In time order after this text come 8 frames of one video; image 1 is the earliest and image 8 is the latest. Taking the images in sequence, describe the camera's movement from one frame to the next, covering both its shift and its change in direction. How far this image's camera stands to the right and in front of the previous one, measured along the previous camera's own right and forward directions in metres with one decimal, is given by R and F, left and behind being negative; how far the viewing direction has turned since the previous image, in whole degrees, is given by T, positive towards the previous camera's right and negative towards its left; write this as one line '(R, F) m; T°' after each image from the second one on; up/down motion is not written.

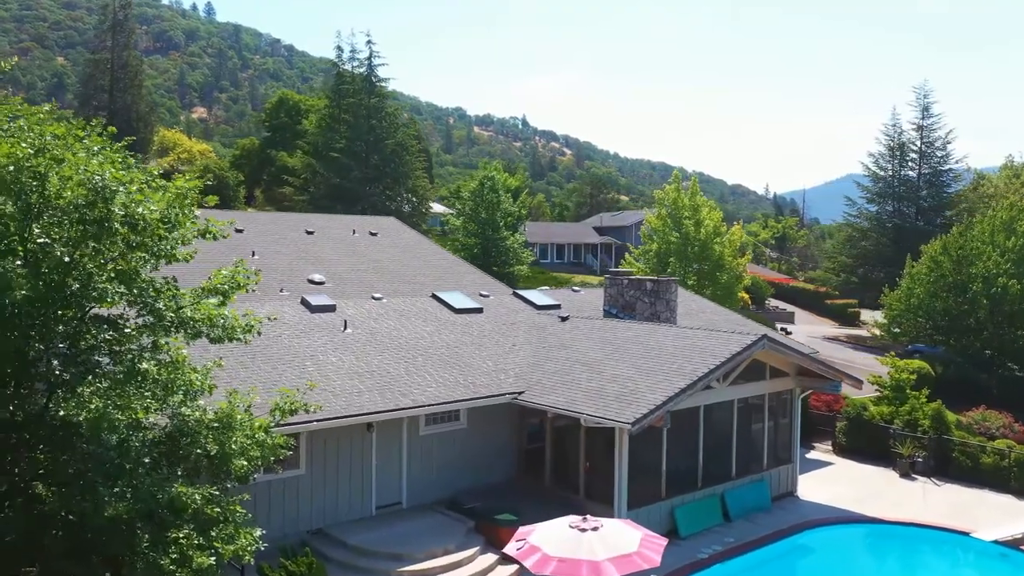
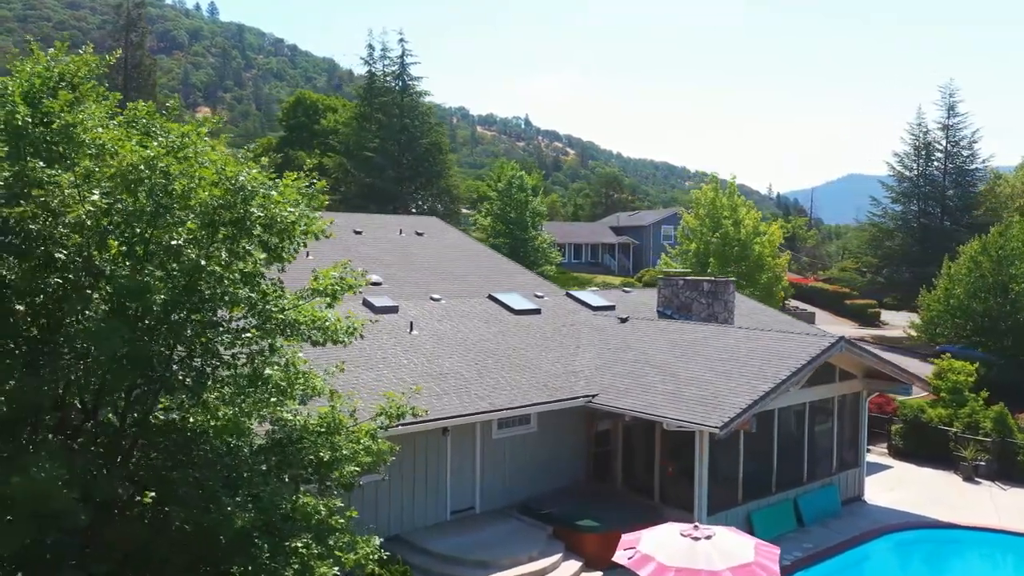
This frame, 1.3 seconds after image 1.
(-1.1, +0.2) m; 0°
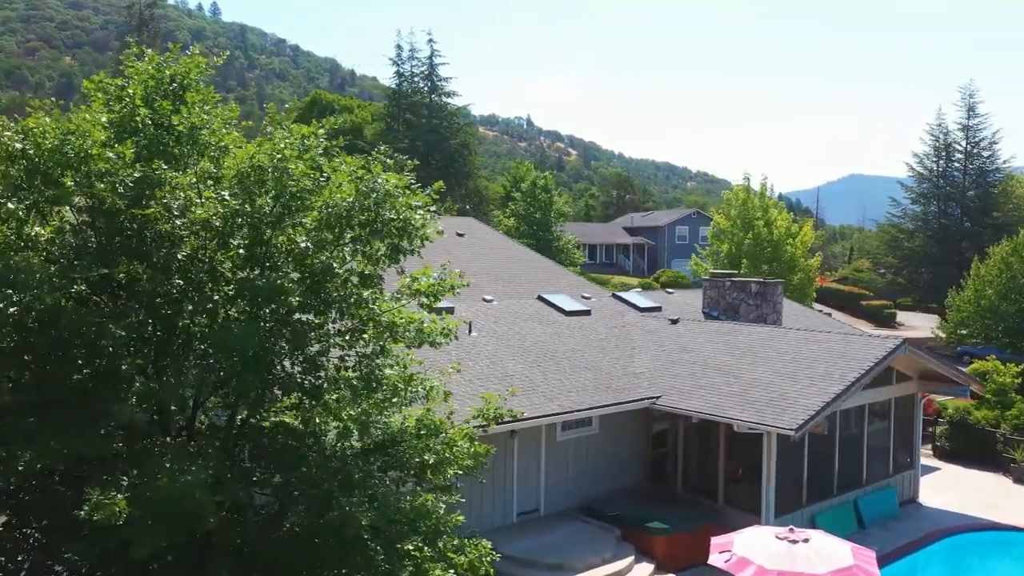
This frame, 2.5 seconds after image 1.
(-1.0, 0.0) m; 0°
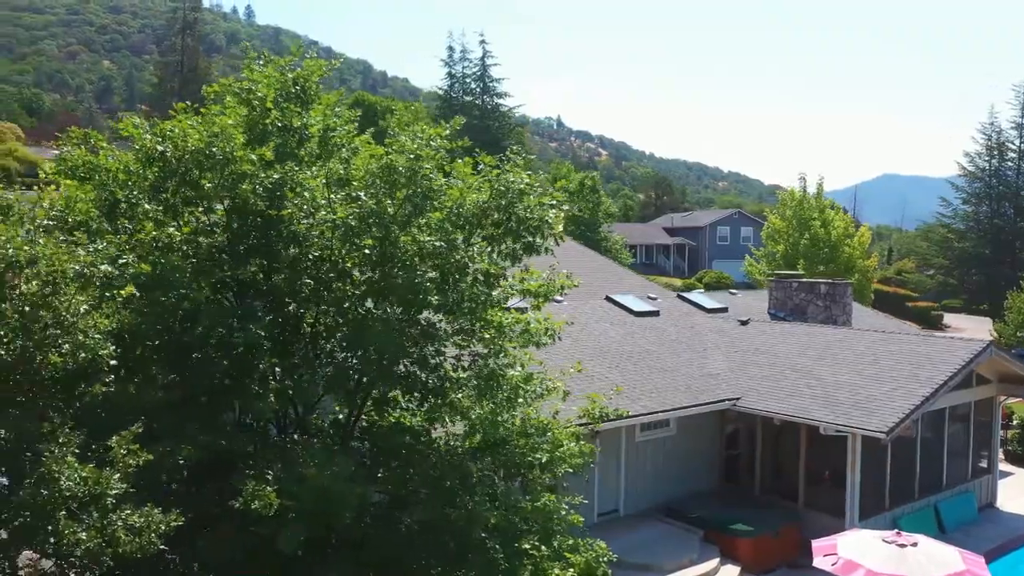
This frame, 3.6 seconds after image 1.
(-0.8, -0.1) m; -2°
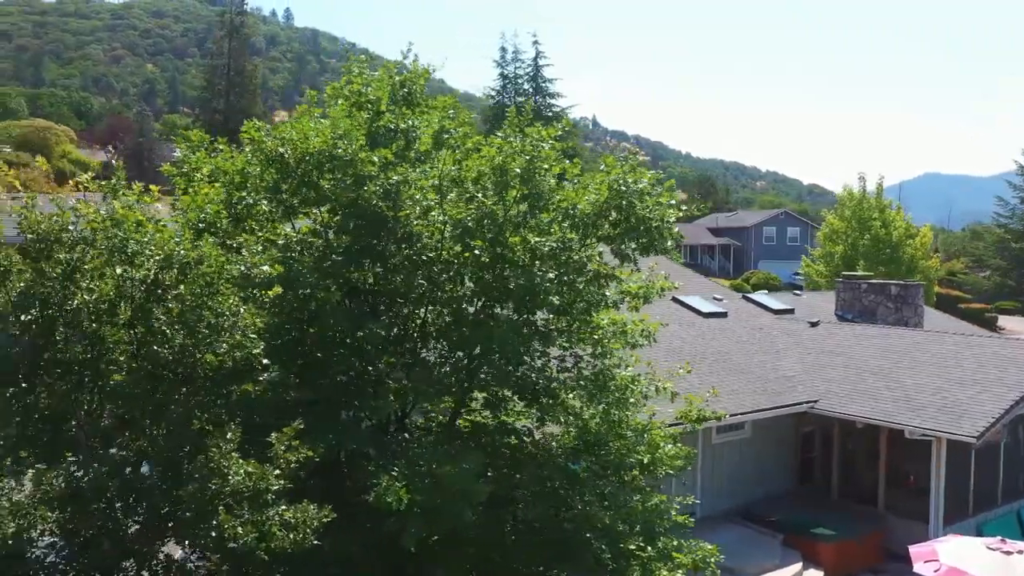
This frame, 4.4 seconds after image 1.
(-0.6, 0.0) m; -2°
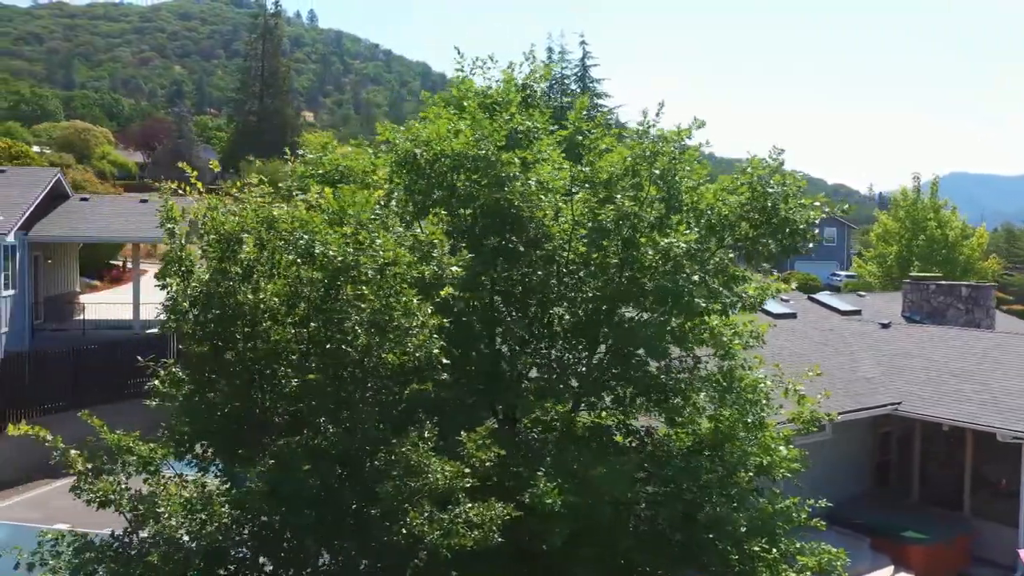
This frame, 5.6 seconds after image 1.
(-0.9, 0.0) m; -1°
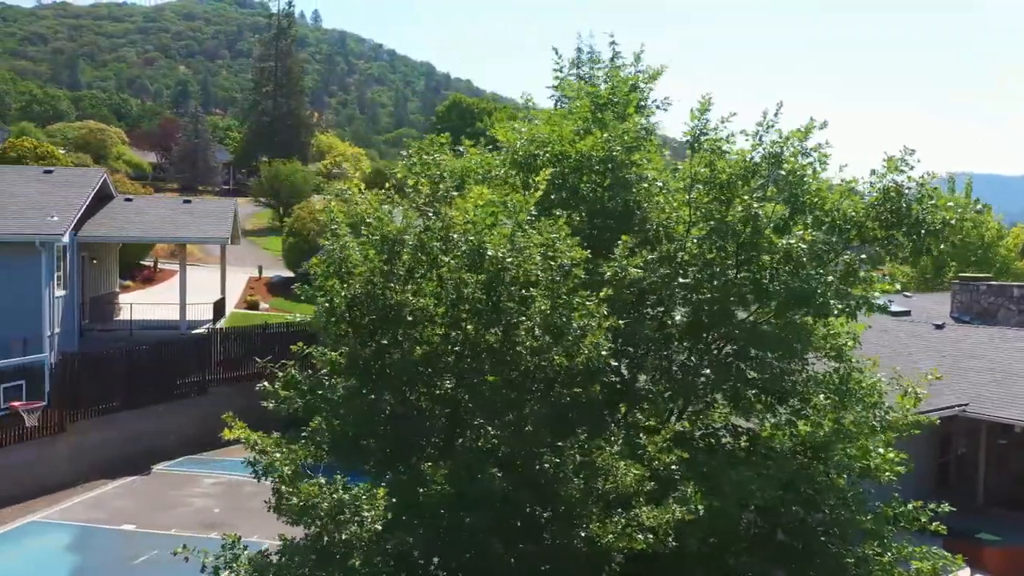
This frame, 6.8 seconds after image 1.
(-1.0, 0.0) m; 0°
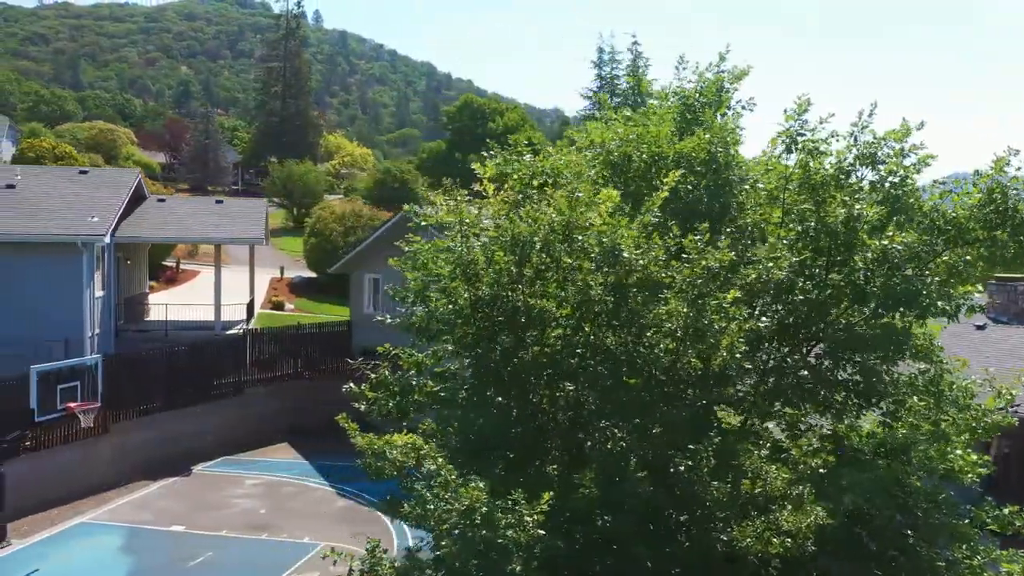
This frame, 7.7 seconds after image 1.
(-0.8, 0.0) m; 0°
